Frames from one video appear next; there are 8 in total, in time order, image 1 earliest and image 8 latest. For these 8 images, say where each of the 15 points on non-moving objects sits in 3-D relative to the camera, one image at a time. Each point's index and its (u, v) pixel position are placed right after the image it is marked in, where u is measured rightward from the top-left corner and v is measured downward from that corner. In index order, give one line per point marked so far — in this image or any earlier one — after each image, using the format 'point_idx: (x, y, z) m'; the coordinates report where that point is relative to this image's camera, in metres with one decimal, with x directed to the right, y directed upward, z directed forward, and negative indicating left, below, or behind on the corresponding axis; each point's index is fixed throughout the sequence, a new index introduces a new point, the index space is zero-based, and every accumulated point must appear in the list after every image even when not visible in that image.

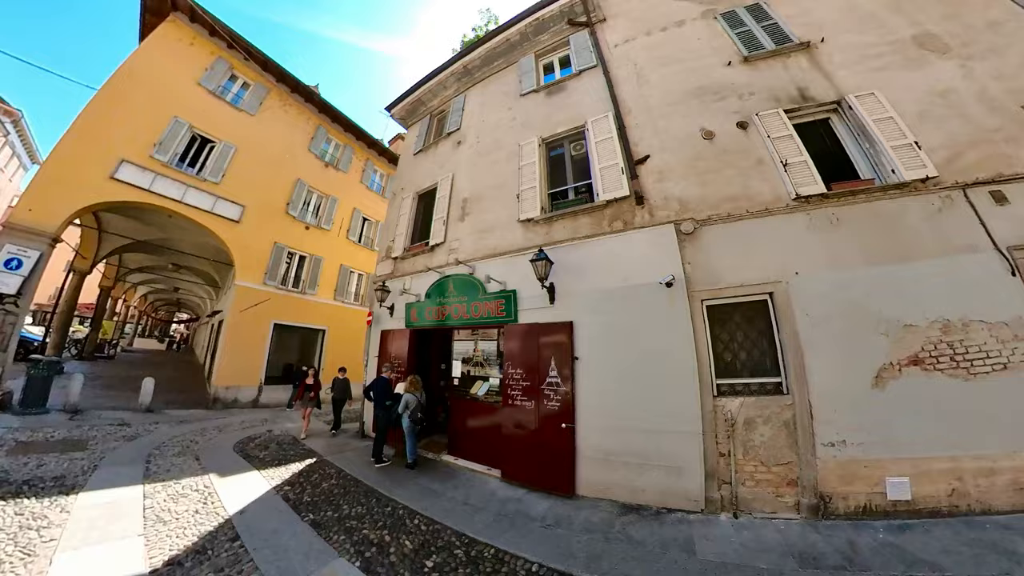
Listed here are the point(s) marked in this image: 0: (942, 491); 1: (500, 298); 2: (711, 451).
0: (+5.5, -2.5, +3.1) m
1: (-0.3, -0.2, +5.8) m
2: (+3.0, -2.5, +3.9) m
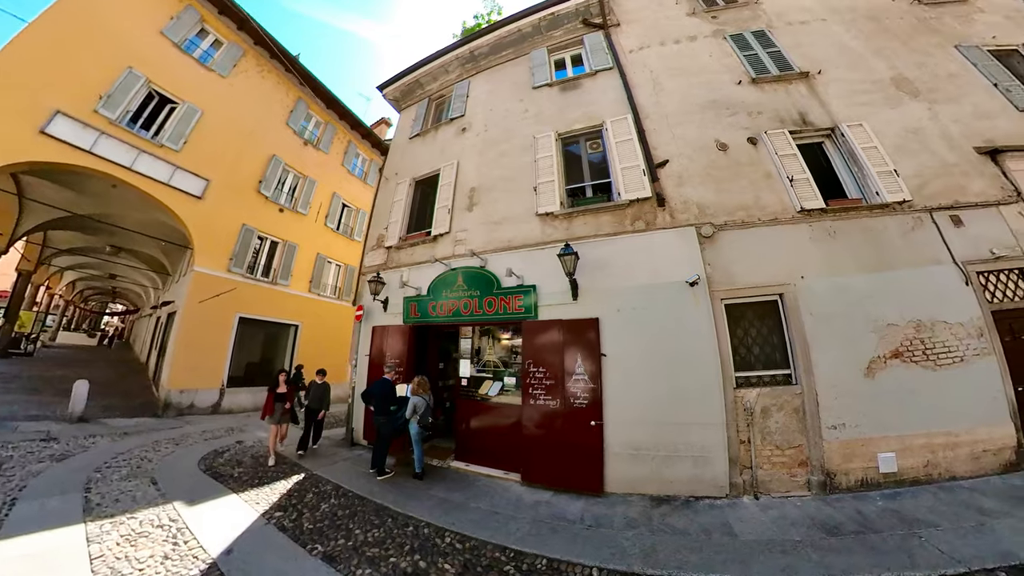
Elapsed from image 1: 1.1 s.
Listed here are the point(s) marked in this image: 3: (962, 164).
0: (+6.2, -2.6, +3.8) m
1: (+0.1, -0.1, +5.8) m
2: (+3.7, -2.5, +4.2) m
3: (+8.1, +2.2, +4.6) m
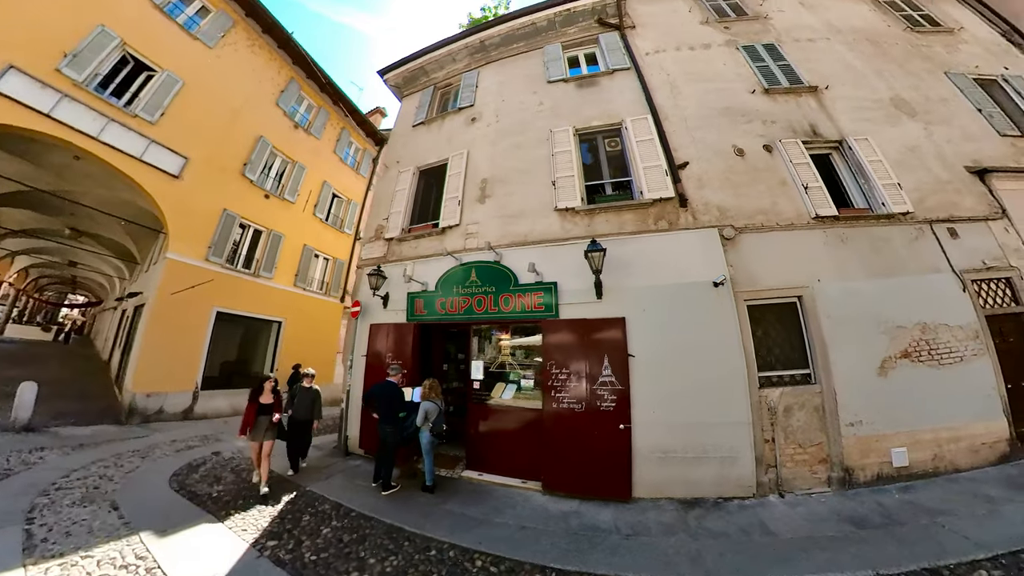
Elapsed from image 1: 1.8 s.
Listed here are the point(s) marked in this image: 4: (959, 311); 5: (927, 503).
0: (+6.8, -2.7, +4.1) m
1: (+0.6, -0.1, +5.6) m
2: (+4.2, -2.5, +4.3) m
3: (+8.6, +2.0, +5.0) m
4: (+7.8, -0.4, +4.4) m
5: (+5.8, -3.0, +3.5) m
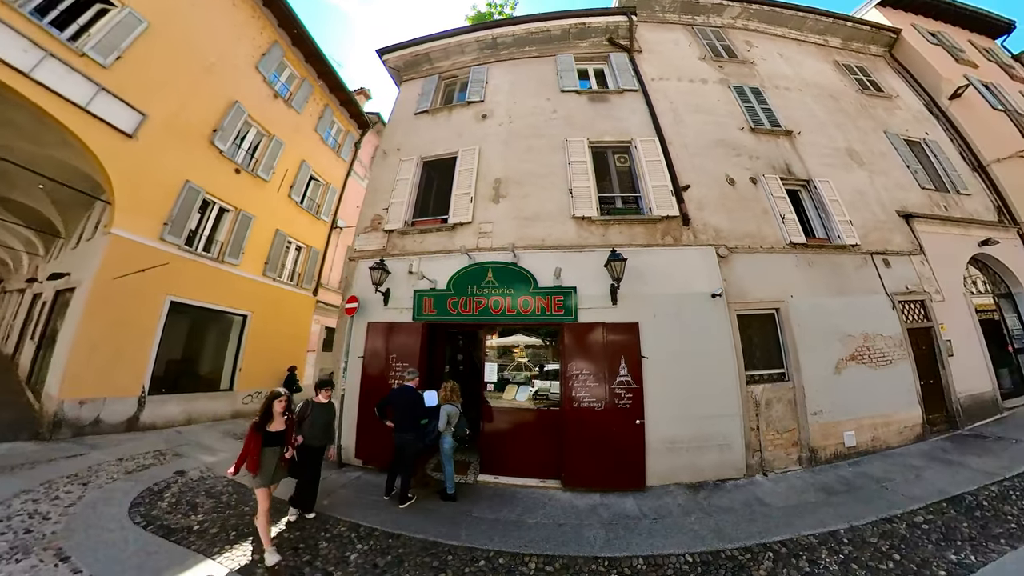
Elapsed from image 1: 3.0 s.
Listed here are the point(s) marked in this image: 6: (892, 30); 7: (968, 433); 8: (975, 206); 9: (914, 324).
0: (+7.3, -3.0, +5.2) m
1: (+1.1, -0.2, +5.8) m
2: (+4.7, -2.8, +5.1) m
3: (+9.2, +1.6, +6.3) m
4: (+8.4, -0.8, +5.7) m
5: (+6.4, -3.3, +4.5) m
6: (+15.5, +10.2, +9.8) m
7: (+10.2, -3.2, +5.3) m
8: (+14.3, +2.5, +7.4) m
9: (+9.3, -0.8, +5.8) m
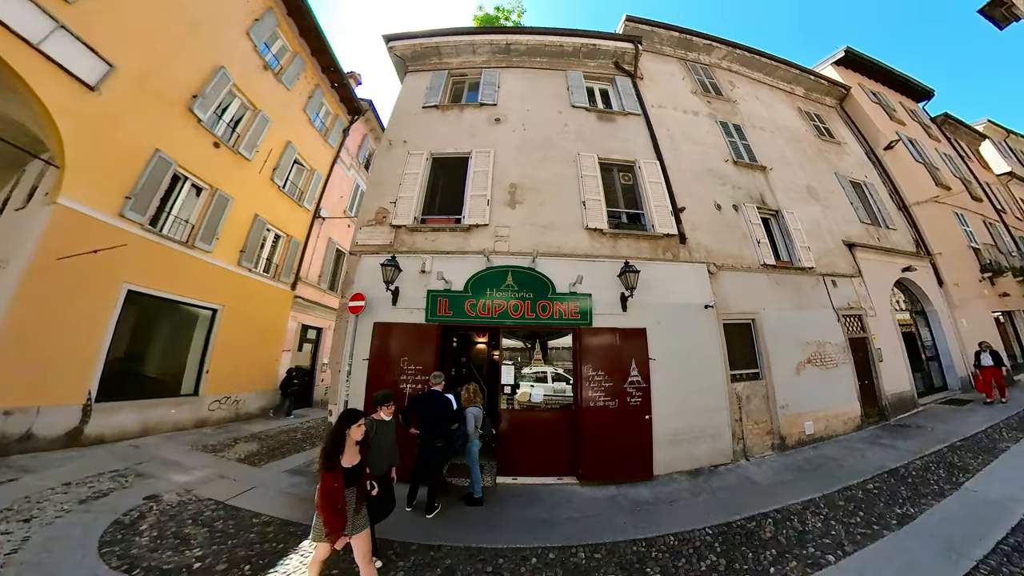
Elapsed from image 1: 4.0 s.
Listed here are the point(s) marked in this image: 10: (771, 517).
0: (+7.6, -3.4, +6.3) m
1: (+1.5, -0.3, +6.2) m
2: (+5.1, -3.1, +5.9) m
3: (+9.6, +1.1, +7.7) m
4: (+8.8, -1.2, +7.0) m
5: (+6.9, -3.6, +5.5) m
6: (+15.7, +9.5, +12.0) m
7: (+10.5, -3.7, +6.9) m
8: (+14.5, +1.8, +9.4) m
9: (+9.7, -1.3, +7.2) m
10: (+4.1, -3.6, +4.0) m
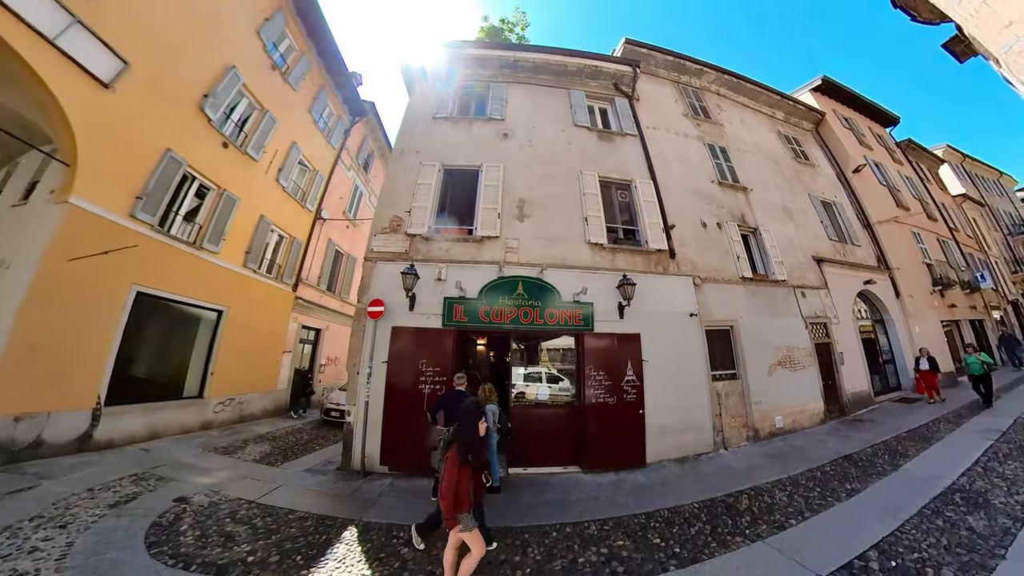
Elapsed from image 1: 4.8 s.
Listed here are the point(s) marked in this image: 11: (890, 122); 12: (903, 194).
0: (+7.9, -3.8, +7.3) m
1: (+1.8, -0.5, +6.9) m
2: (+5.3, -3.4, +6.8) m
3: (+9.8, +0.8, +8.8) m
4: (+9.0, -1.6, +8.0) m
5: (+7.1, -4.0, +6.5) m
6: (+15.8, +9.1, +13.2) m
7: (+10.7, -4.1, +8.0) m
8: (+14.7, +1.4, +10.7) m
9: (+9.9, -1.6, +8.3) m
10: (+4.4, -3.9, +4.9) m
11: (+24.4, +10.7, +16.5) m
12: (+21.3, +5.1, +13.9) m
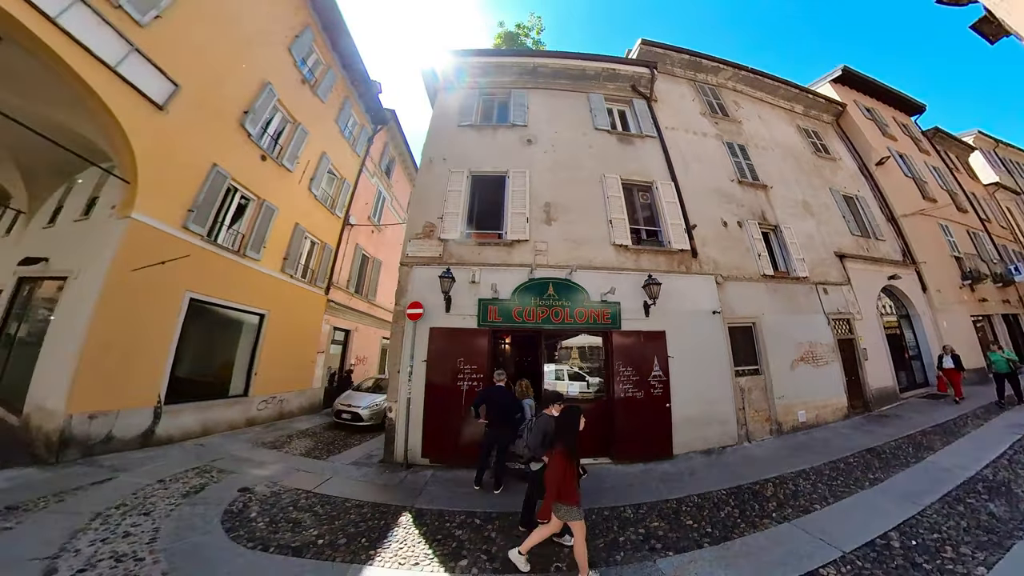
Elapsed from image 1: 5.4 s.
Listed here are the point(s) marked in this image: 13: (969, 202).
0: (+8.7, -3.7, +7.5) m
1: (+2.6, -0.6, +7.2) m
2: (+6.2, -3.3, +7.0) m
3: (+10.7, +0.9, +8.8) m
4: (+9.9, -1.4, +8.1) m
5: (+8.0, -3.9, +6.7) m
6: (+16.7, +9.4, +13.1) m
7: (+11.6, -3.9, +8.2) m
8: (+15.5, +1.6, +10.6) m
9: (+10.7, -1.5, +8.4) m
10: (+5.2, -3.9, +5.1) m
11: (+25.3, +11.2, +16.0) m
12: (+22.3, +5.5, +13.6) m
13: (+27.5, +5.2, +15.4) m
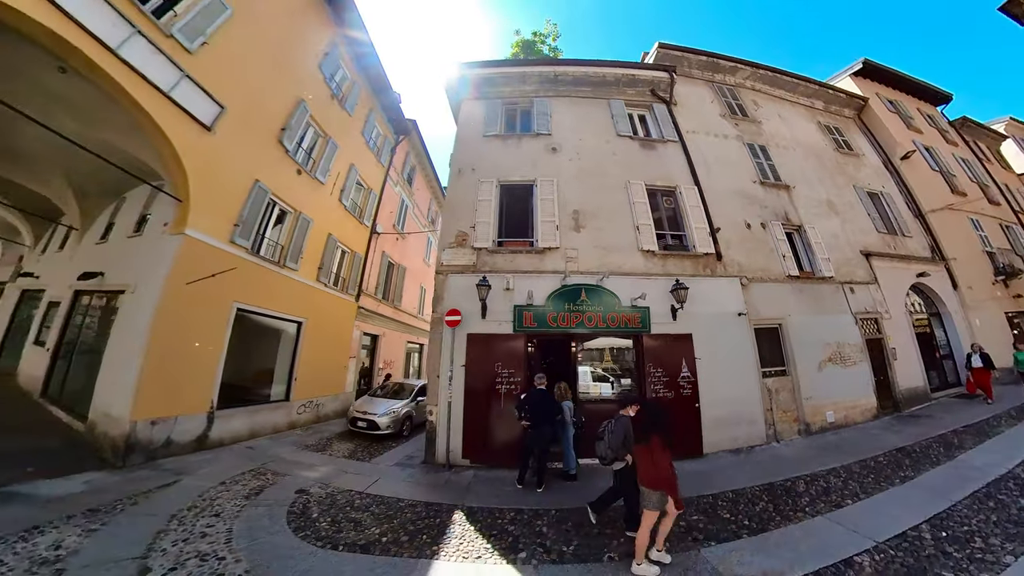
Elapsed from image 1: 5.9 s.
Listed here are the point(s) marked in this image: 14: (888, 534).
0: (+9.7, -3.7, +7.6) m
1: (+3.5, -0.7, +7.5) m
2: (+7.1, -3.4, +7.2) m
3: (+11.6, +0.9, +8.9) m
4: (+10.8, -1.5, +8.2) m
5: (+8.9, -4.0, +6.8) m
6: (+17.6, +9.5, +12.9) m
7: (+12.6, -3.9, +8.2) m
8: (+16.5, +1.7, +10.5) m
9: (+11.7, -1.5, +8.5) m
10: (+6.1, -4.0, +5.3) m
11: (+26.2, +11.4, +15.6) m
12: (+23.2, +5.7, +13.3) m
13: (+28.5, +5.5, +14.9) m
14: (+5.7, -3.7, +3.8) m
